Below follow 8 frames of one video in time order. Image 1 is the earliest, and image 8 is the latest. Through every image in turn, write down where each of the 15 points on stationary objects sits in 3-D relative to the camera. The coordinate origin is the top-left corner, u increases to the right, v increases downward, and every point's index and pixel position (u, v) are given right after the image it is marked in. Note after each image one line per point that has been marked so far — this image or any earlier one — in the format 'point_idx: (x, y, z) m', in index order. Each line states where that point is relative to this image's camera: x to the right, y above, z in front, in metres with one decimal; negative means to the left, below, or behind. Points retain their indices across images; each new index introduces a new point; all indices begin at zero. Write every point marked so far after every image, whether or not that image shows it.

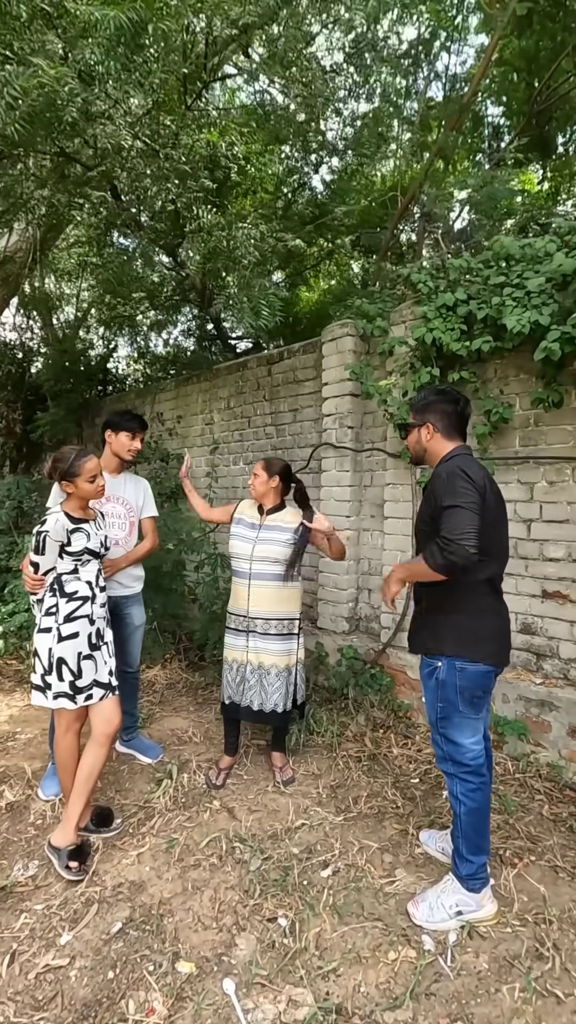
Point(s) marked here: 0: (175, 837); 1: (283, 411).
0: (-0.5, -1.4, +2.3) m
1: (0.0, +0.8, +4.2) m
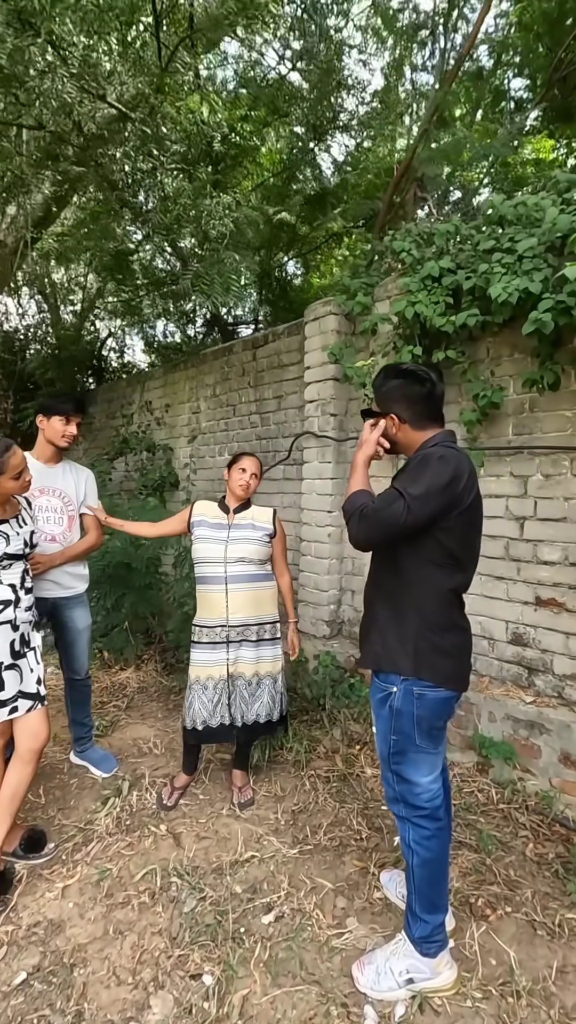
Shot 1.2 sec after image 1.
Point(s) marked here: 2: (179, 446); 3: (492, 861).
0: (-0.7, -1.4, +2.1) m
1: (-0.2, +0.8, +4.0) m
2: (-1.0, +0.6, +4.9) m
3: (+0.8, -1.3, +2.1) m
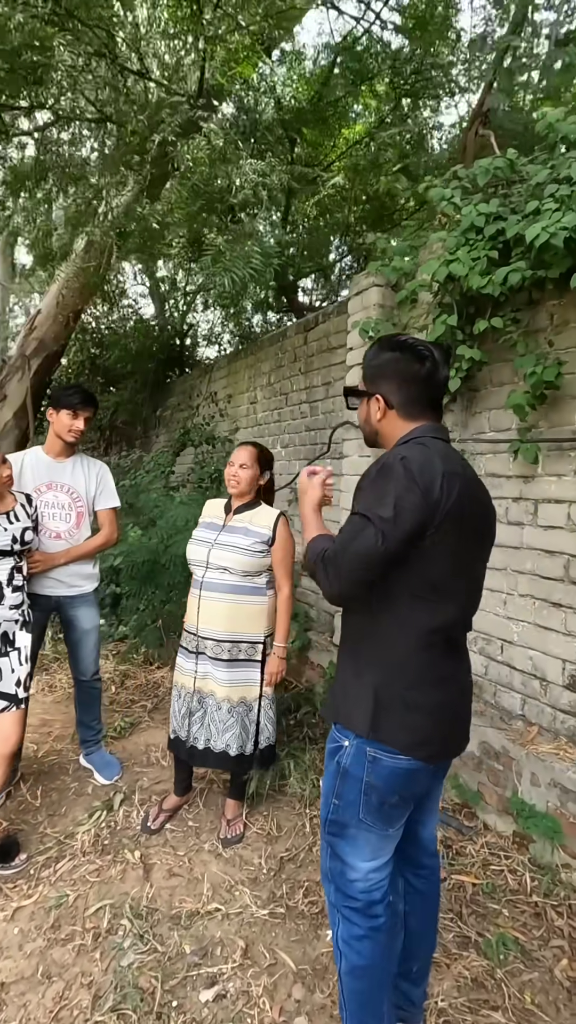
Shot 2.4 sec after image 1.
0: (-0.8, -1.4, +1.9) m
1: (+0.2, +0.9, +3.6) m
2: (-0.4, +0.7, +4.7) m
3: (+0.6, -1.4, +1.6) m
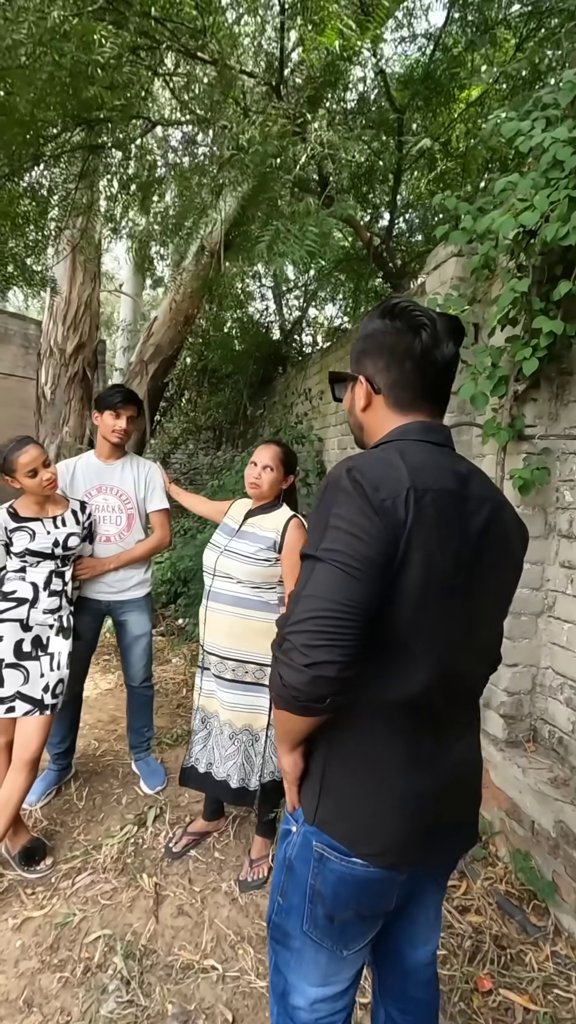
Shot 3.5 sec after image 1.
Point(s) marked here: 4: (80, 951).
0: (-0.8, -1.4, +1.9) m
1: (+0.7, +0.8, +3.2) m
2: (+0.3, +0.6, +4.5) m
3: (+0.6, -1.4, +1.2) m
4: (-0.7, -1.4, +1.7) m
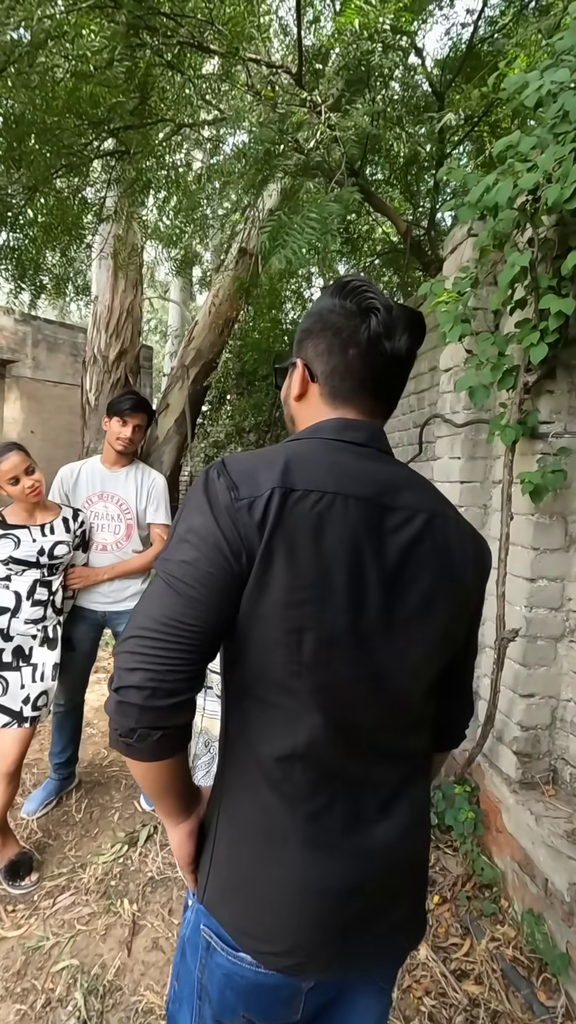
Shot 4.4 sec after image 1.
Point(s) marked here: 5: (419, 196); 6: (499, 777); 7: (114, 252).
0: (-0.8, -1.4, +1.8) m
1: (+0.8, +0.8, +3.0) m
2: (+0.6, +0.6, +4.3) m
3: (+0.4, -1.5, +1.0) m
4: (-0.7, -1.4, +1.6) m
5: (+1.0, +2.5, +4.3) m
6: (+0.7, -0.9, +1.9) m
7: (-1.4, +2.1, +4.4) m
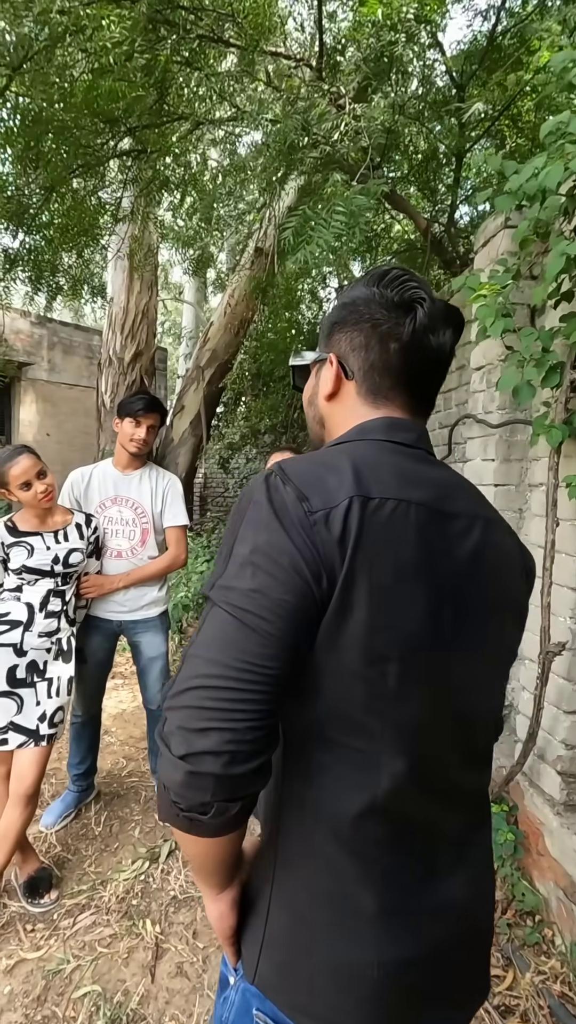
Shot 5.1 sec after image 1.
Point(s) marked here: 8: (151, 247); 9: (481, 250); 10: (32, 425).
0: (-0.7, -1.4, +1.7) m
1: (+0.9, +0.8, +2.9) m
2: (+0.7, +0.6, +4.2) m
3: (+0.5, -1.5, +0.9) m
4: (-0.7, -1.5, +1.6) m
5: (+1.2, +2.5, +4.2) m
6: (+0.8, -0.9, +1.8) m
7: (-1.3, +2.1, +4.3) m
8: (-1.2, +2.2, +4.4) m
9: (+0.8, +1.1, +2.2) m
10: (-3.3, +1.1, +6.9) m
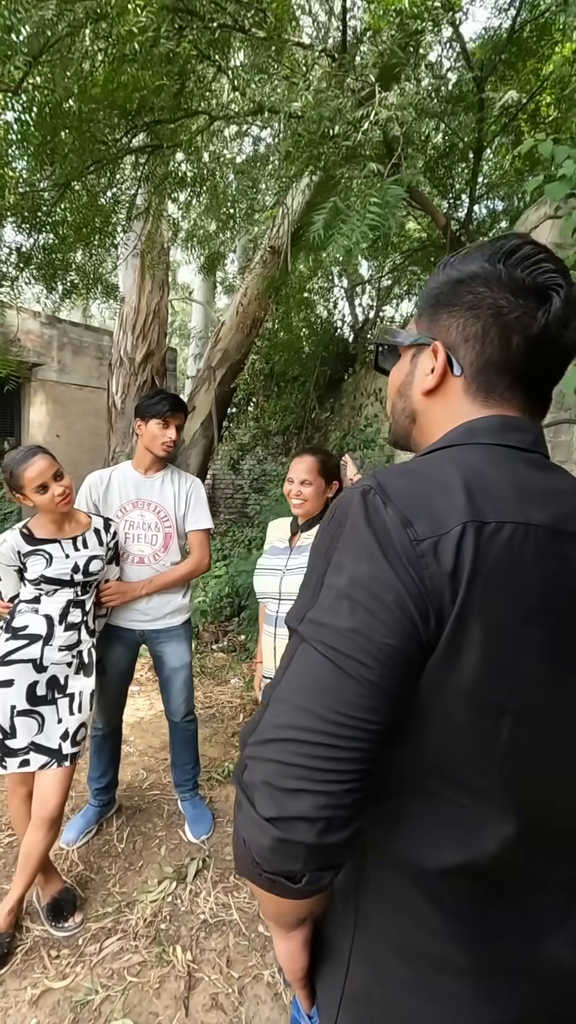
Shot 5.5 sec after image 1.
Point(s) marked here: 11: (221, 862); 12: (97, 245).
0: (-0.6, -1.5, +1.6) m
1: (+1.0, +0.7, +2.8) m
2: (+0.9, +0.6, +4.1) m
3: (+0.6, -1.5, +0.8) m
4: (-0.5, -1.5, +1.5) m
5: (+1.3, +2.5, +4.1) m
6: (+1.0, -1.0, +1.7) m
7: (-1.1, +2.1, +4.3) m
8: (-1.0, +2.2, +4.4) m
9: (+0.9, +1.1, +2.1) m
10: (-3.1, +1.1, +6.8) m
11: (-0.3, -1.4, +2.1) m
12: (-1.4, +1.9, +3.8) m
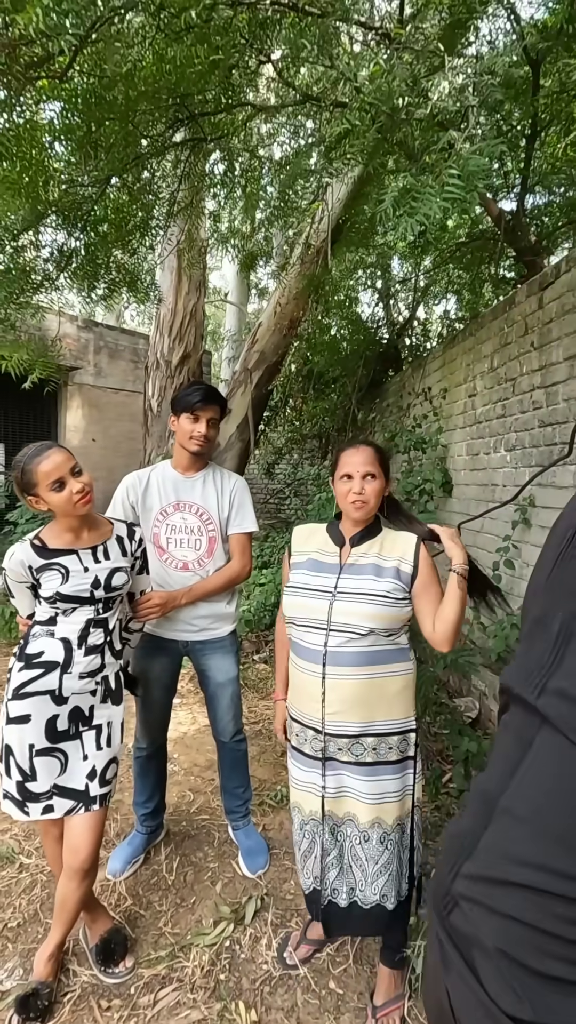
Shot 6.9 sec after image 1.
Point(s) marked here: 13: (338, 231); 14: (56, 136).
0: (-0.4, -1.5, +1.5) m
1: (+1.3, +0.7, +2.6) m
2: (+1.2, +0.5, +3.8) m
3: (+0.8, -1.5, +0.5) m
4: (-0.3, -1.5, +1.3) m
5: (+1.7, +2.4, +3.8) m
6: (+1.2, -1.0, +1.4) m
7: (-0.8, +2.0, +4.1) m
8: (-0.7, +2.1, +4.2) m
9: (+1.2, +1.1, +1.9) m
10: (-2.7, +1.0, +6.8) m
11: (0.0, -1.4, +2.0) m
12: (-1.0, +1.9, +3.7) m
13: (+0.4, +2.3, +4.3) m
14: (-1.2, +1.9, +2.7) m
